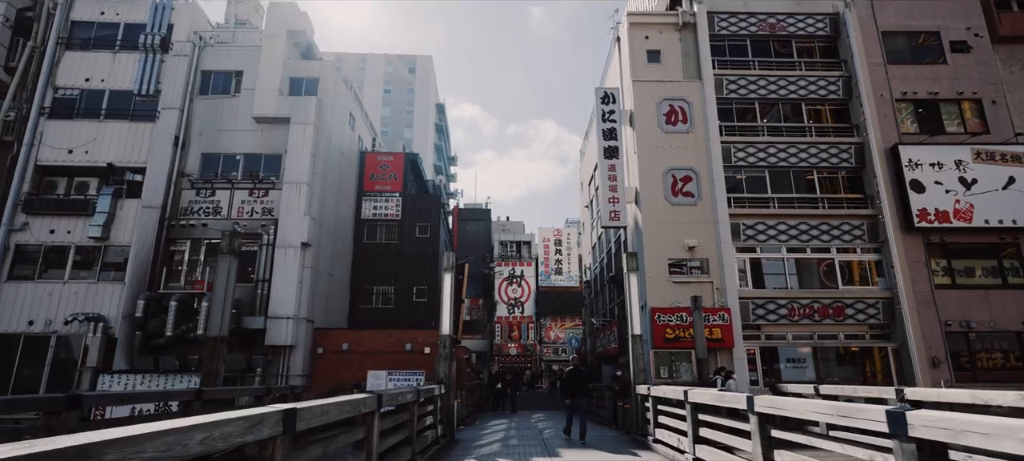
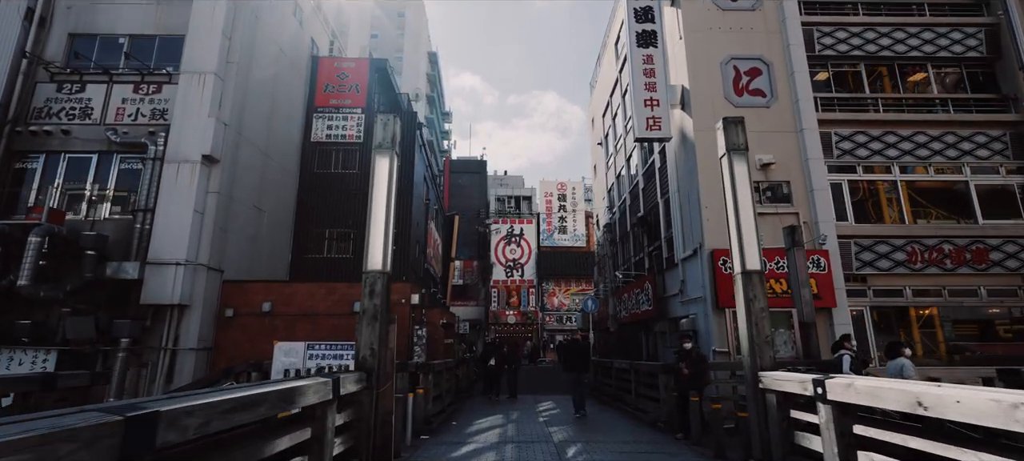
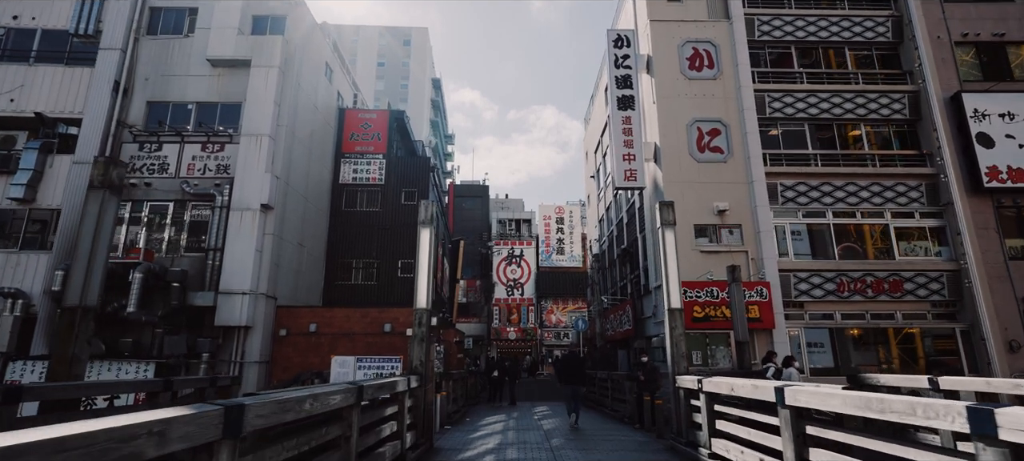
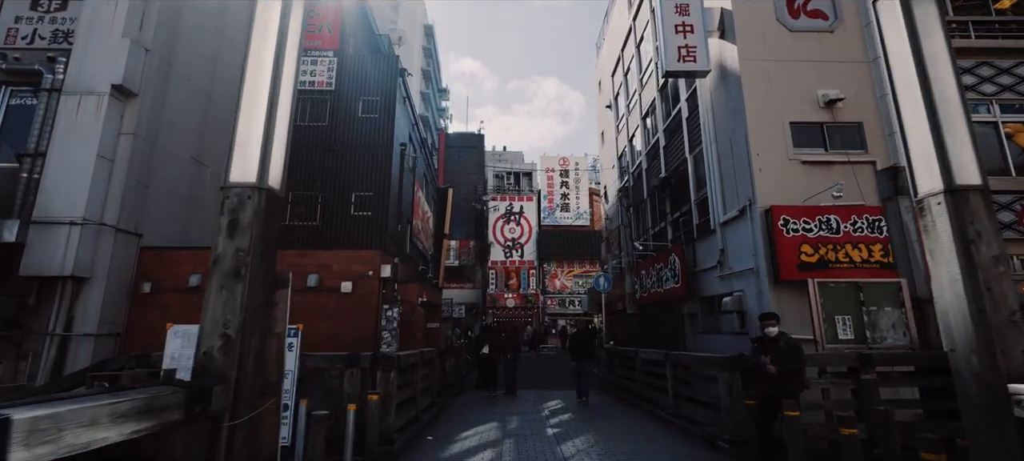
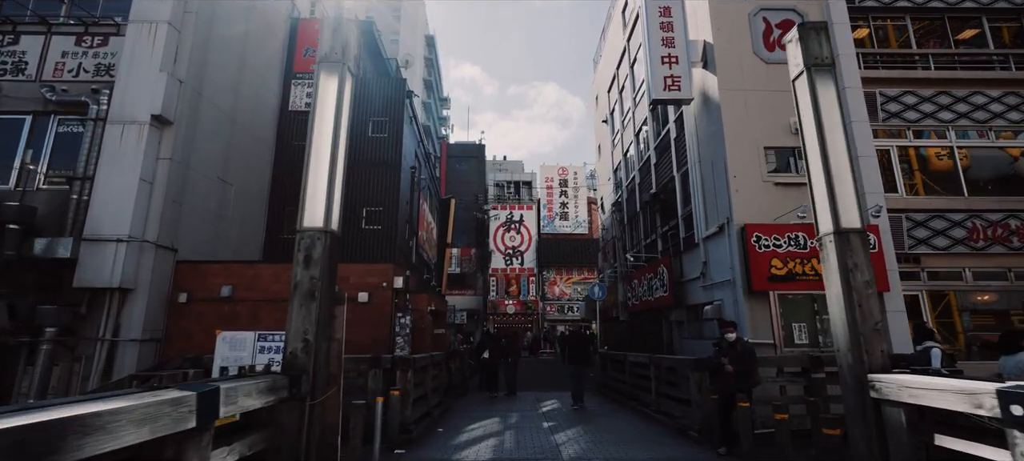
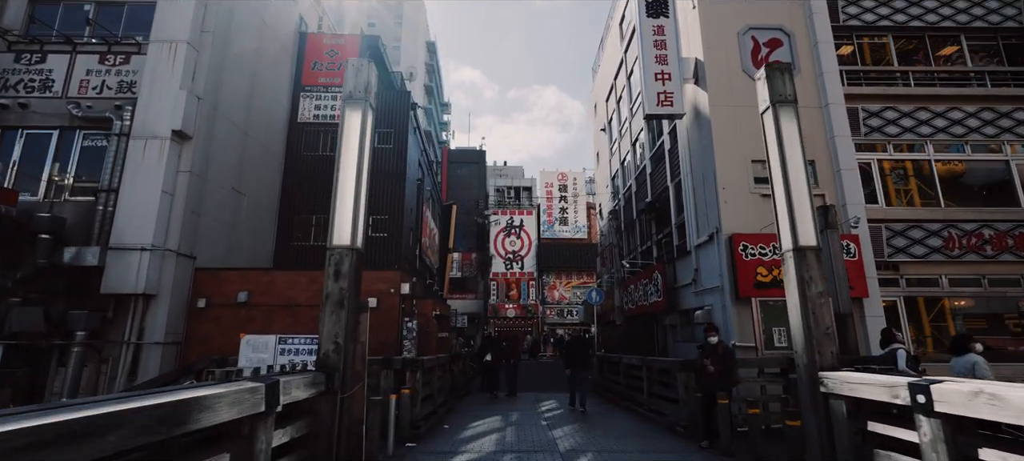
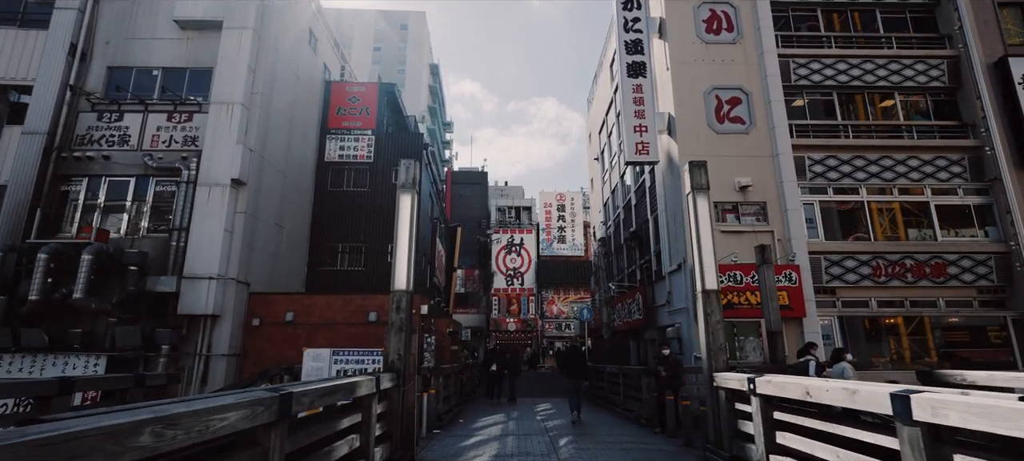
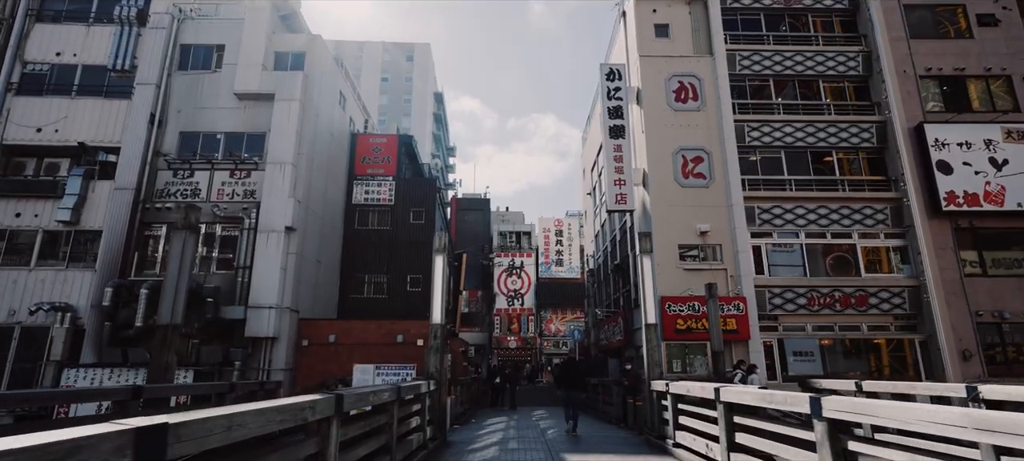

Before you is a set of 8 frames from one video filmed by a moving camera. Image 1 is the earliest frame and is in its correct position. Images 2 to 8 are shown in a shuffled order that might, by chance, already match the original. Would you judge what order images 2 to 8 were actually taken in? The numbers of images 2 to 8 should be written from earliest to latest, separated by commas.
8, 3, 7, 2, 6, 5, 4
